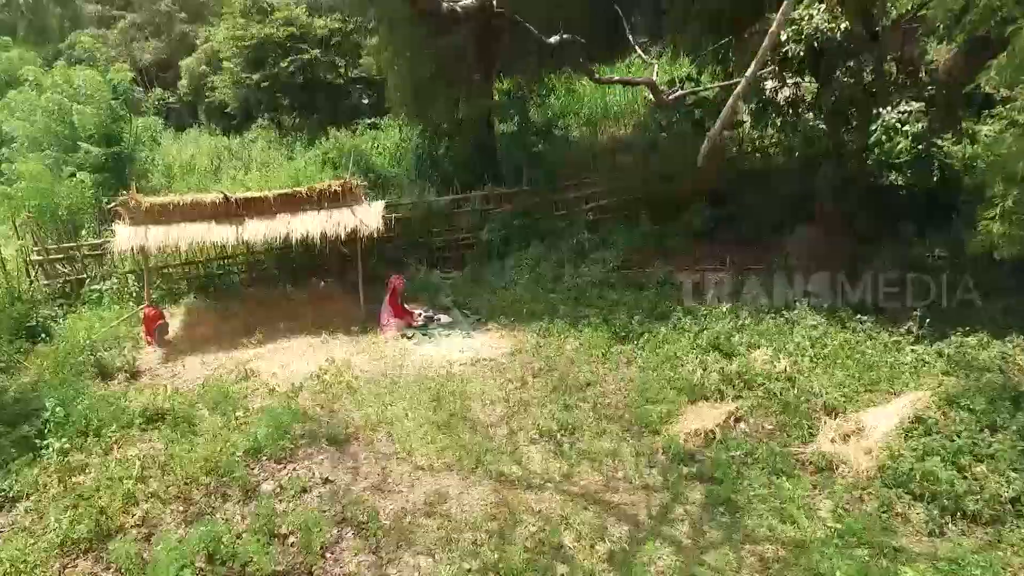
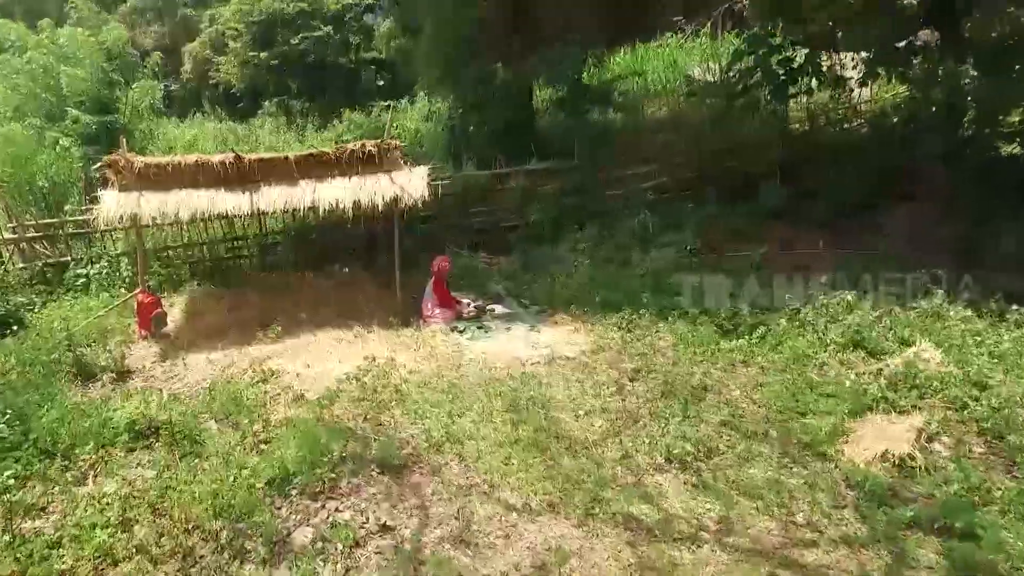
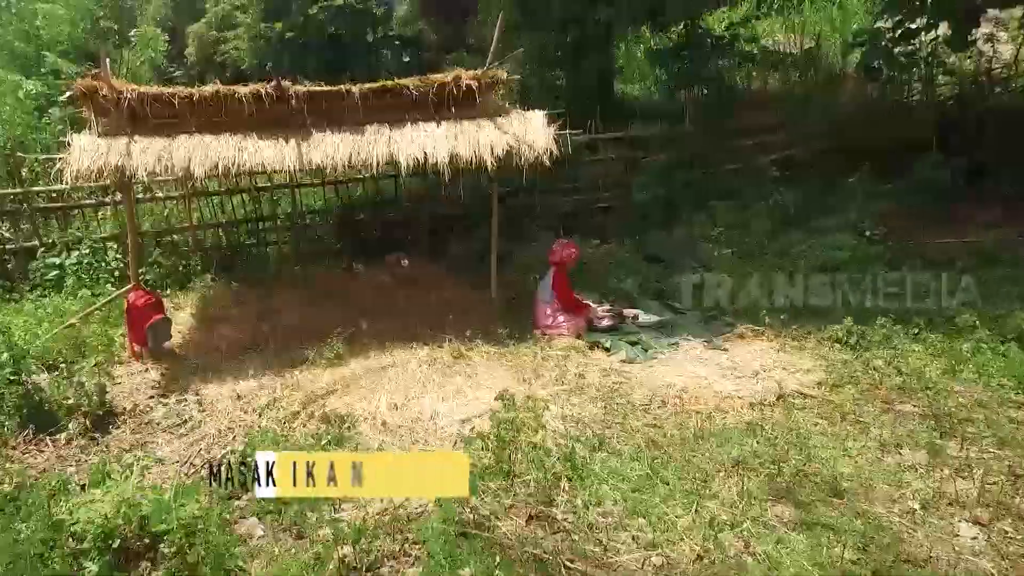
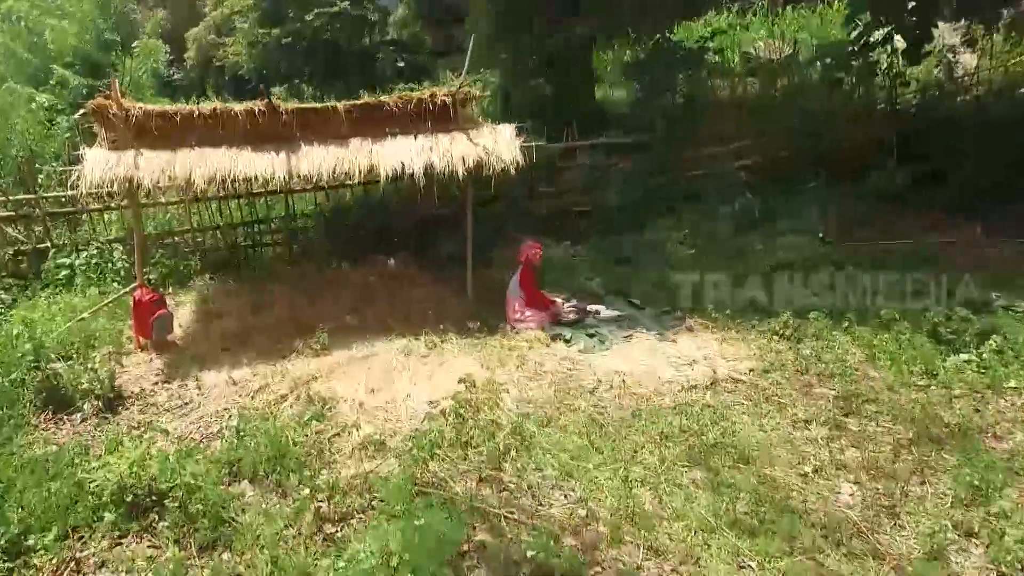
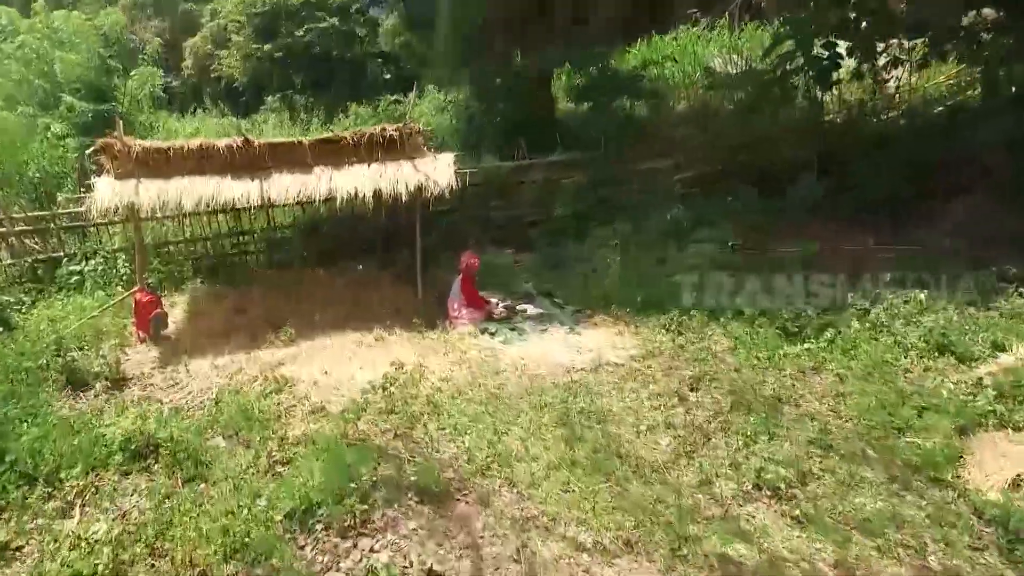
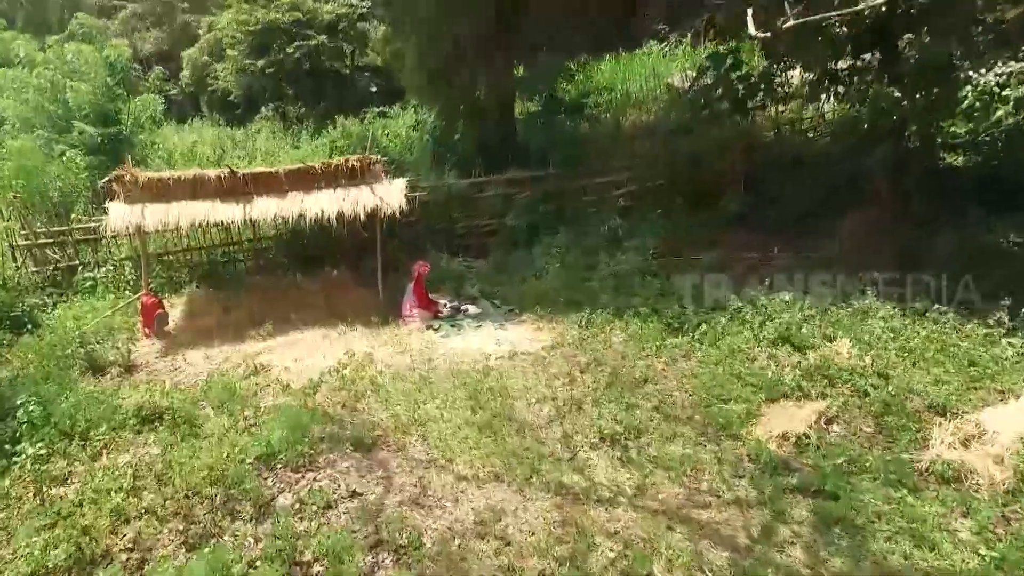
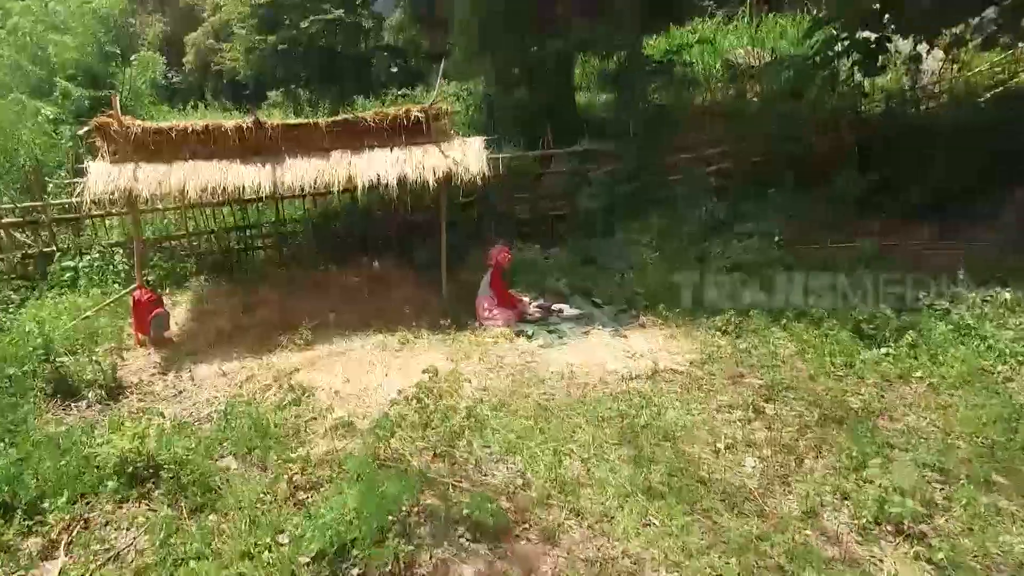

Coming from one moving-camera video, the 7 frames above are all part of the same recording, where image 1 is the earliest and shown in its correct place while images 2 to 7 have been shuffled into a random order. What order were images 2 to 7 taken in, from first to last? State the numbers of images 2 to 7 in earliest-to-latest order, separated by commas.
6, 2, 5, 7, 4, 3
